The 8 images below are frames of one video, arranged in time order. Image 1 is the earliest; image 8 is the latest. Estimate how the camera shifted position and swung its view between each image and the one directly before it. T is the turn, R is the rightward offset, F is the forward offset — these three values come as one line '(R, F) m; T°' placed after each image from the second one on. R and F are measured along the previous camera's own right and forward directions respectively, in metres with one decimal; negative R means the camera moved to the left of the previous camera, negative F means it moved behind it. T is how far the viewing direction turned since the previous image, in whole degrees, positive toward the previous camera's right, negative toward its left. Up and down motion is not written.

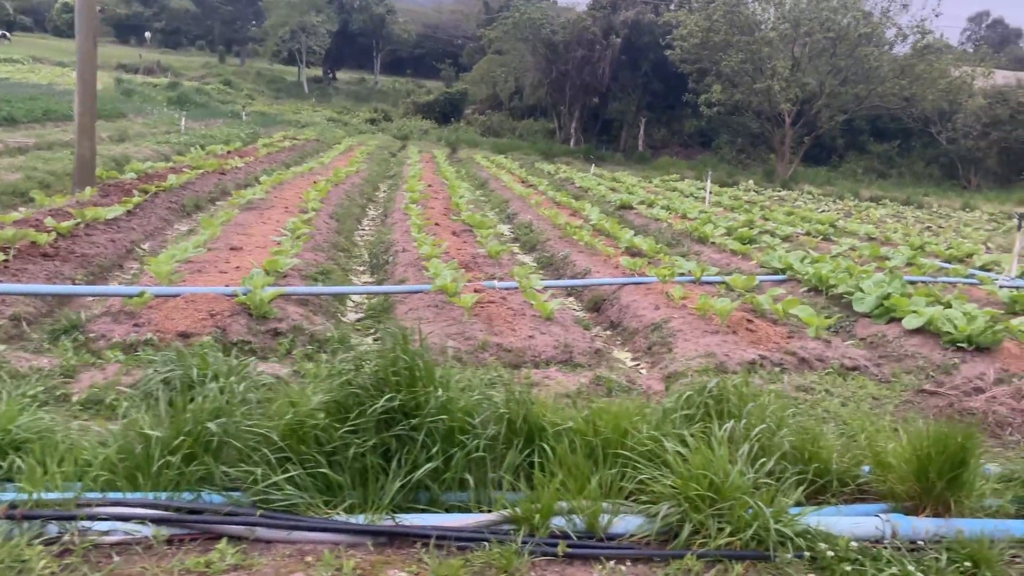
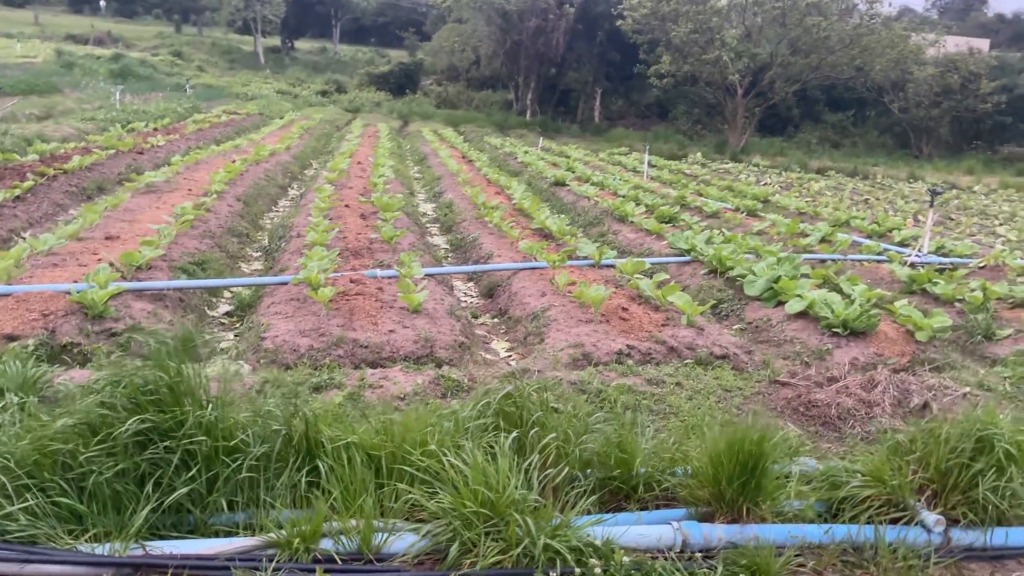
(+0.7, +0.1) m; +2°
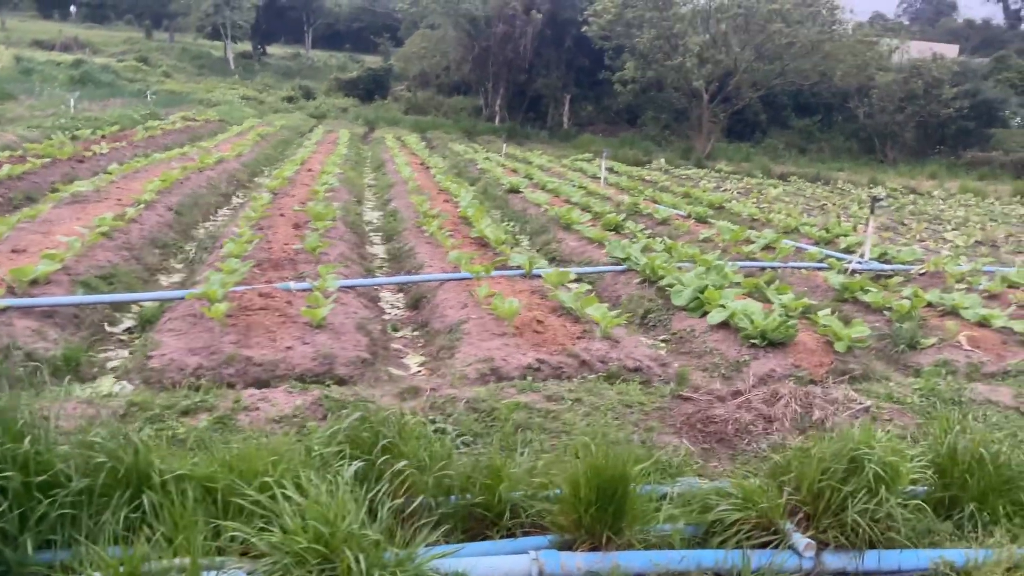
(+0.5, +0.1) m; +2°
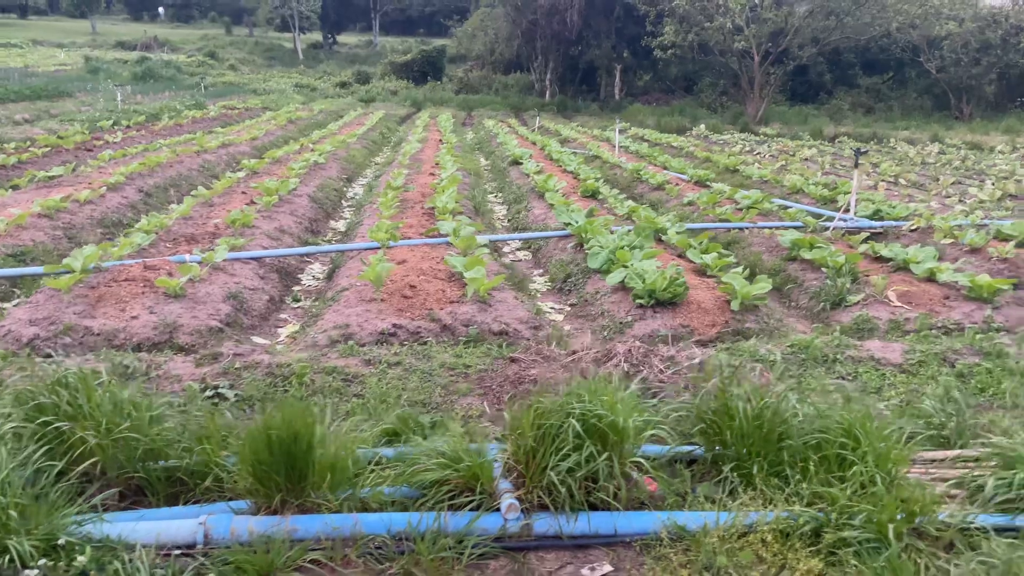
(+1.4, +0.3) m; -6°
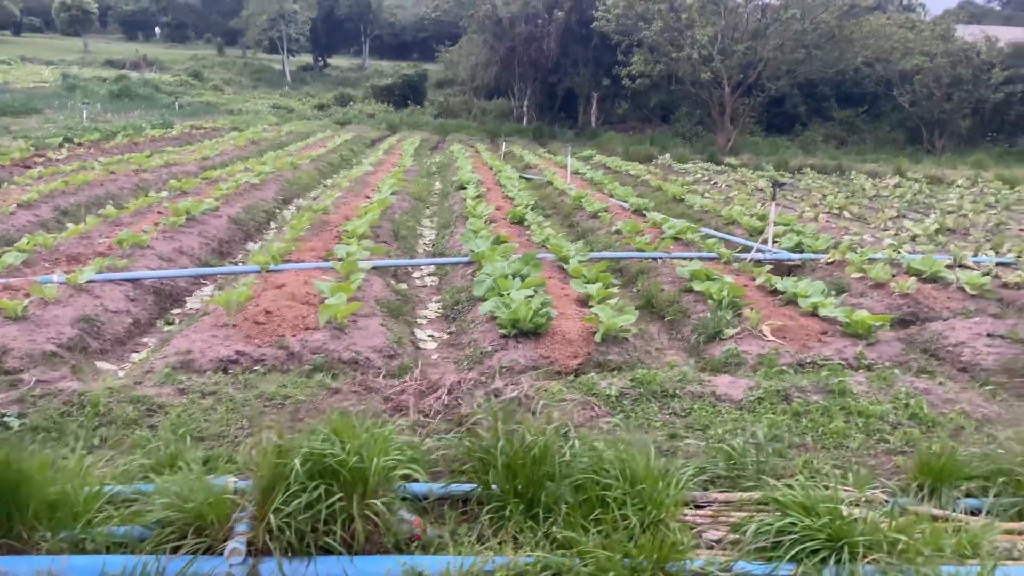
(+0.8, +0.1) m; +1°
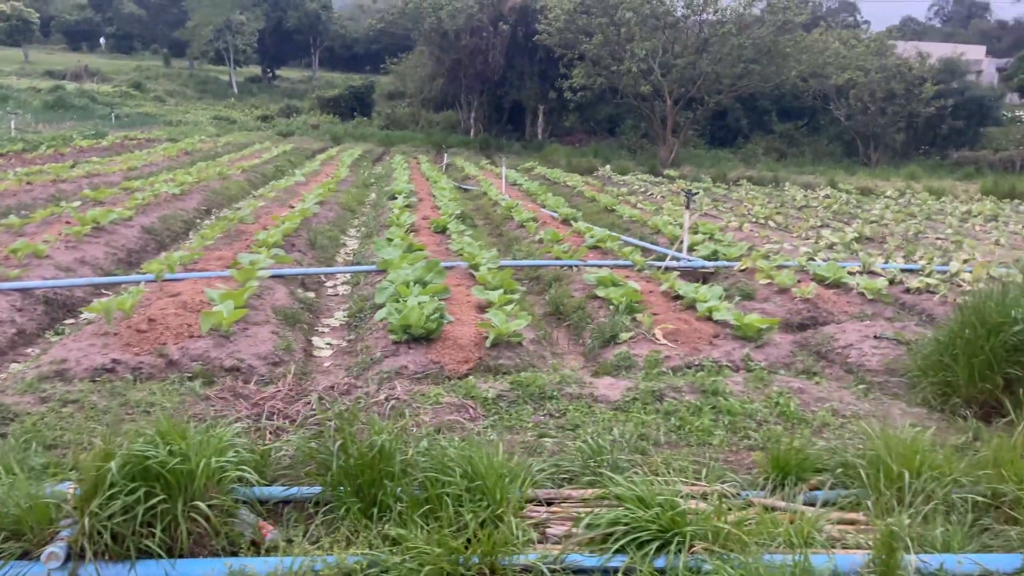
(+0.4, 0.0) m; +3°
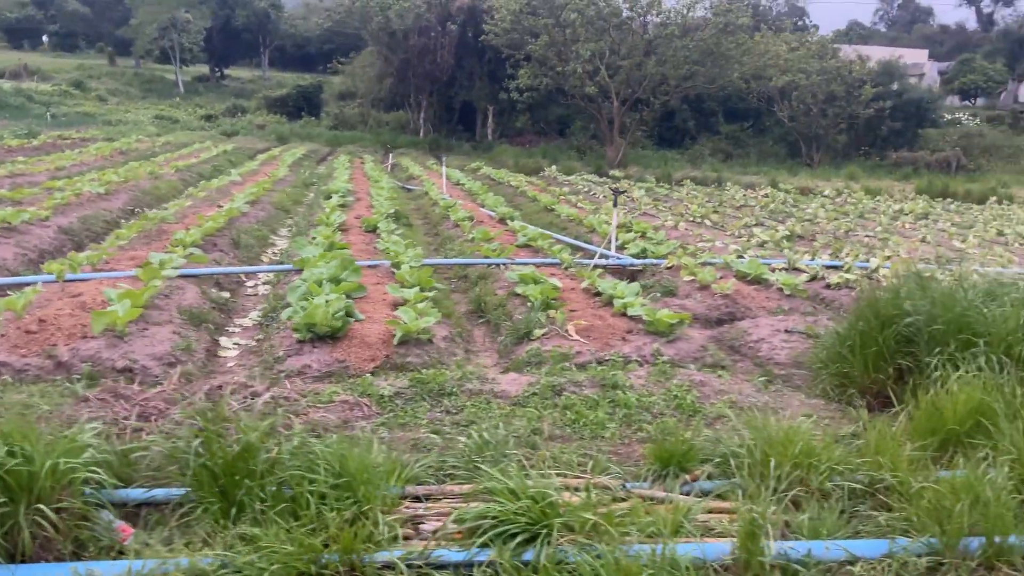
(+0.3, 0.0) m; +3°
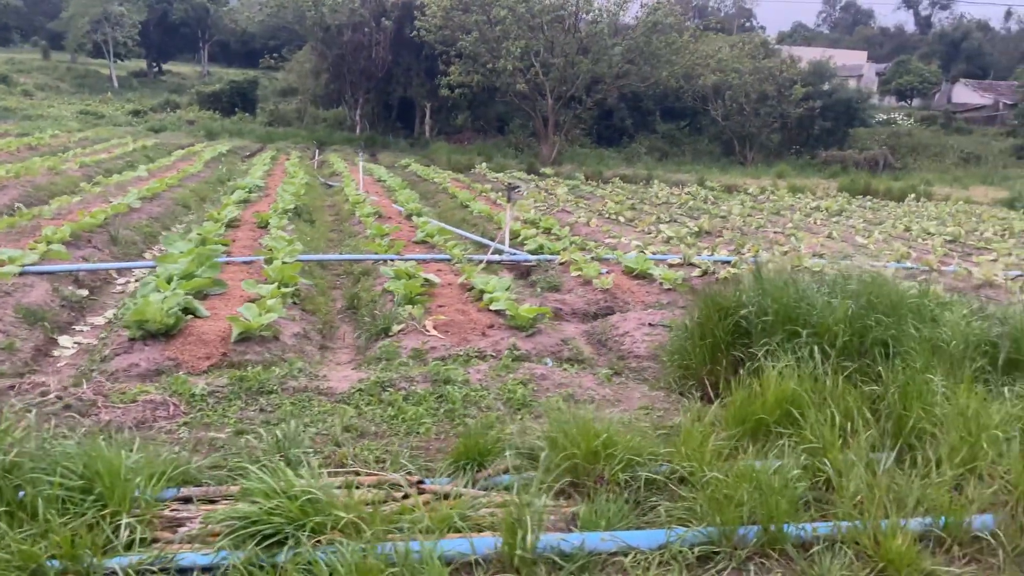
(+0.7, +0.1) m; +3°
